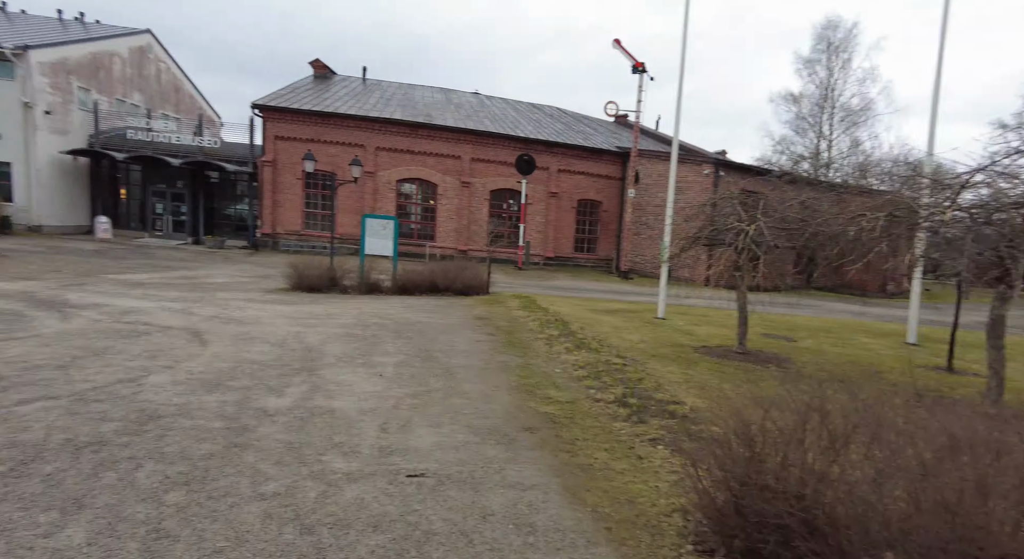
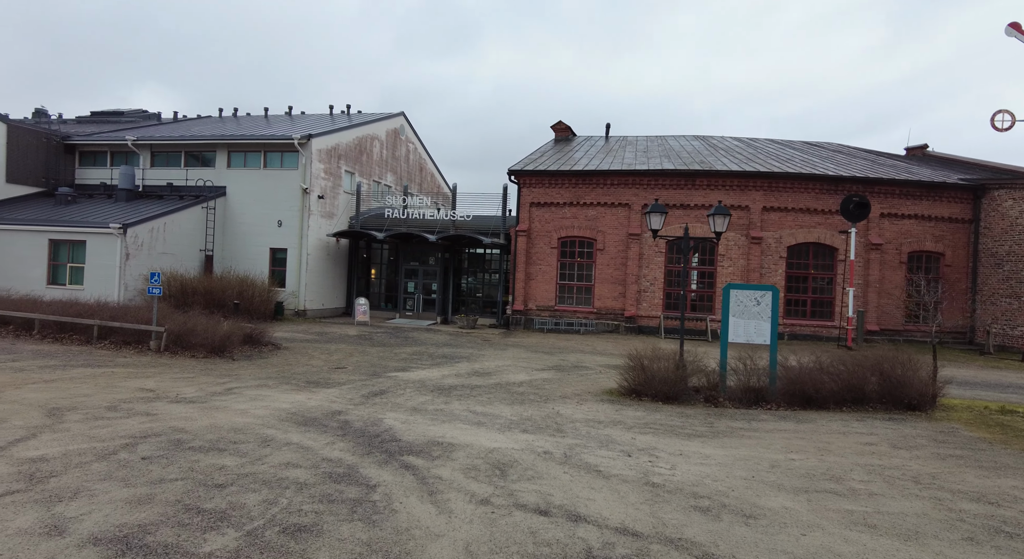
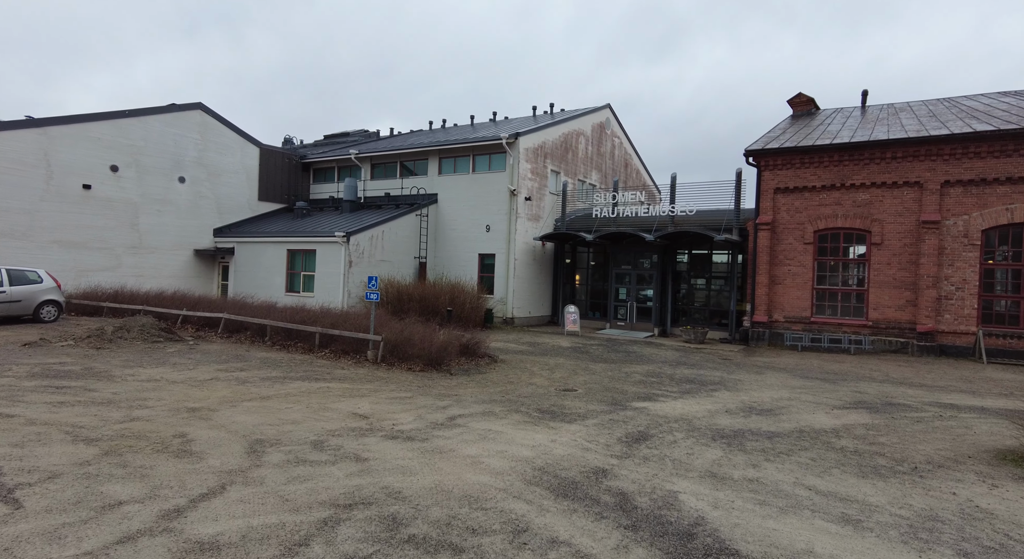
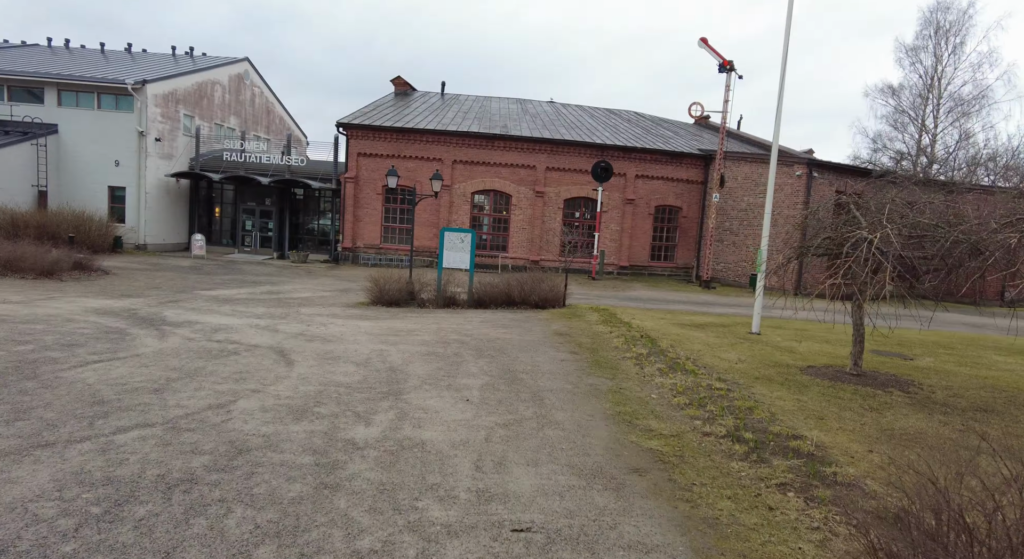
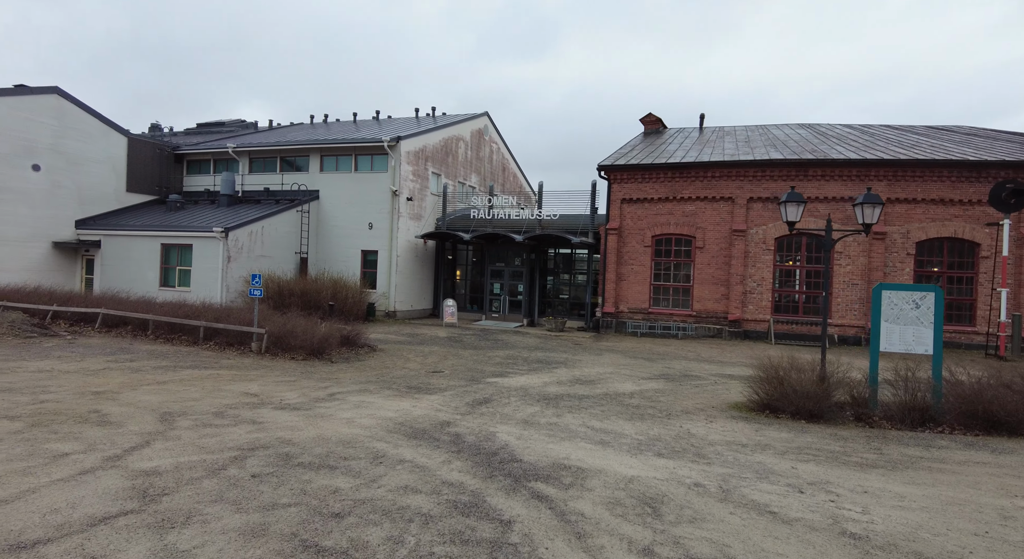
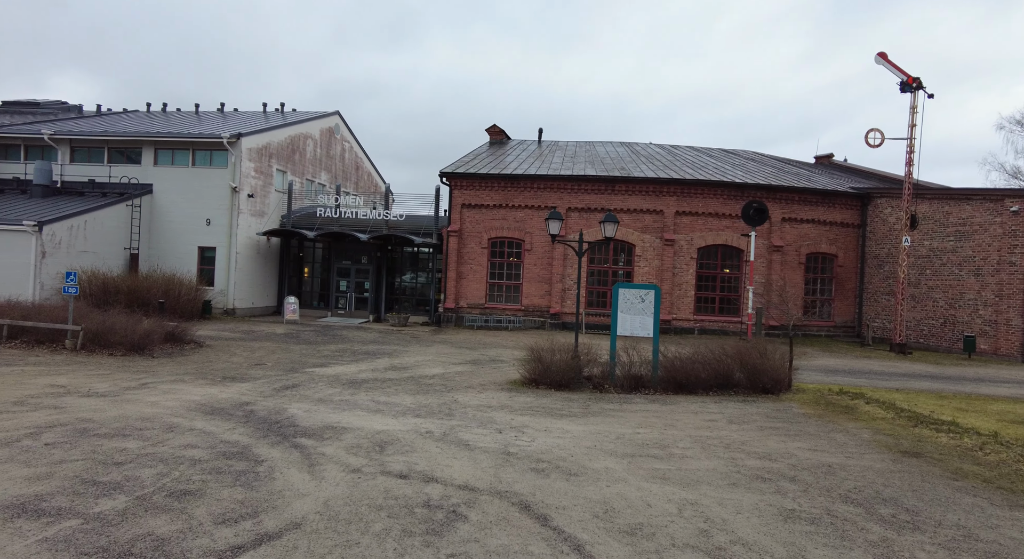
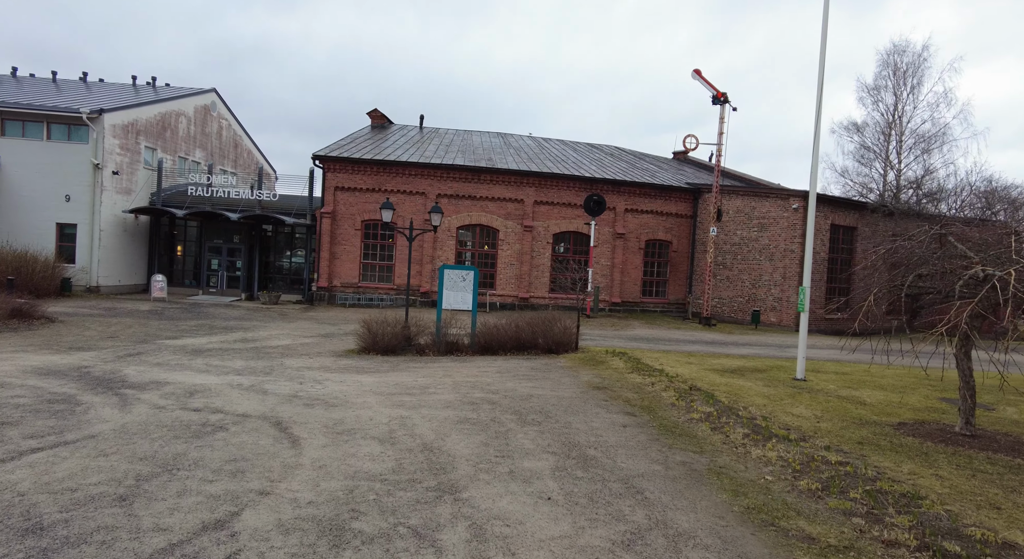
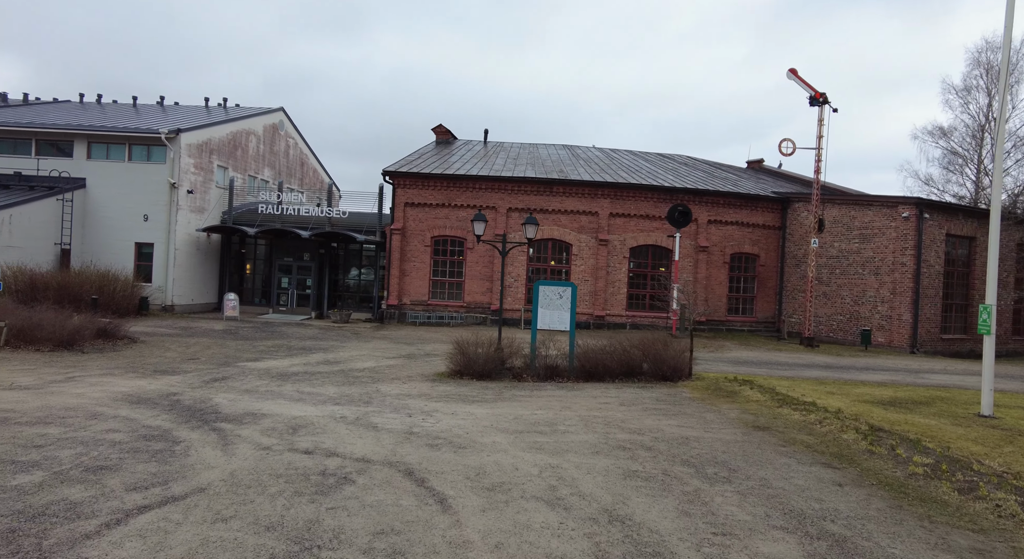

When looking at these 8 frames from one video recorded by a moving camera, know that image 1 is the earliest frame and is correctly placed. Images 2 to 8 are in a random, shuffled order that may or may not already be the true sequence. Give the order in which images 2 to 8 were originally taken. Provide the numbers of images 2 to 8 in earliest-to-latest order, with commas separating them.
4, 7, 8, 6, 2, 5, 3
